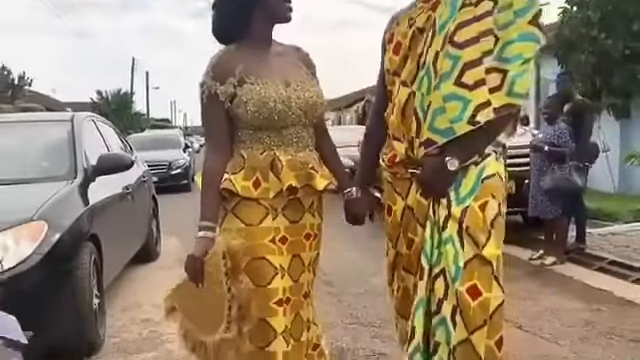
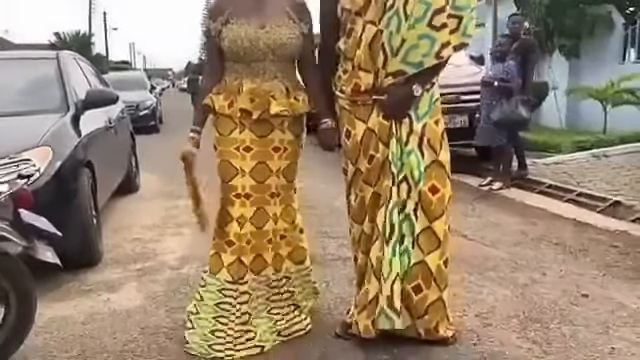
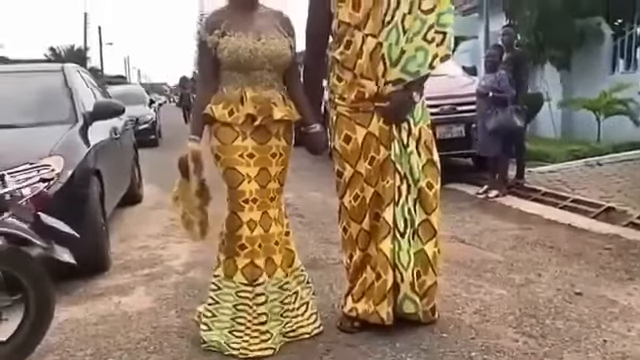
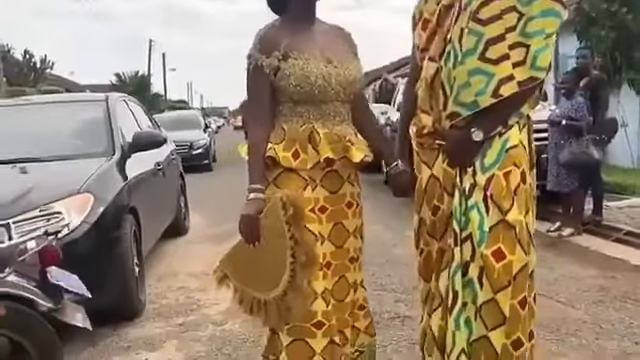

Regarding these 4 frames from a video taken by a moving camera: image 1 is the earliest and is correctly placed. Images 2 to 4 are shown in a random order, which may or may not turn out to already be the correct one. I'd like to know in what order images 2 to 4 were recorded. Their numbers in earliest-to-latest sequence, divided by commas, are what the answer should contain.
4, 2, 3
